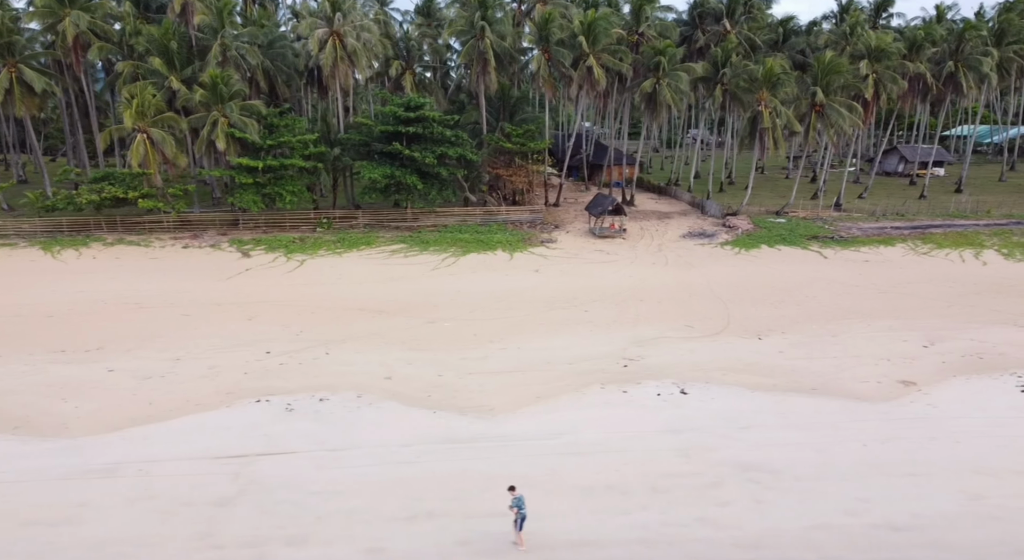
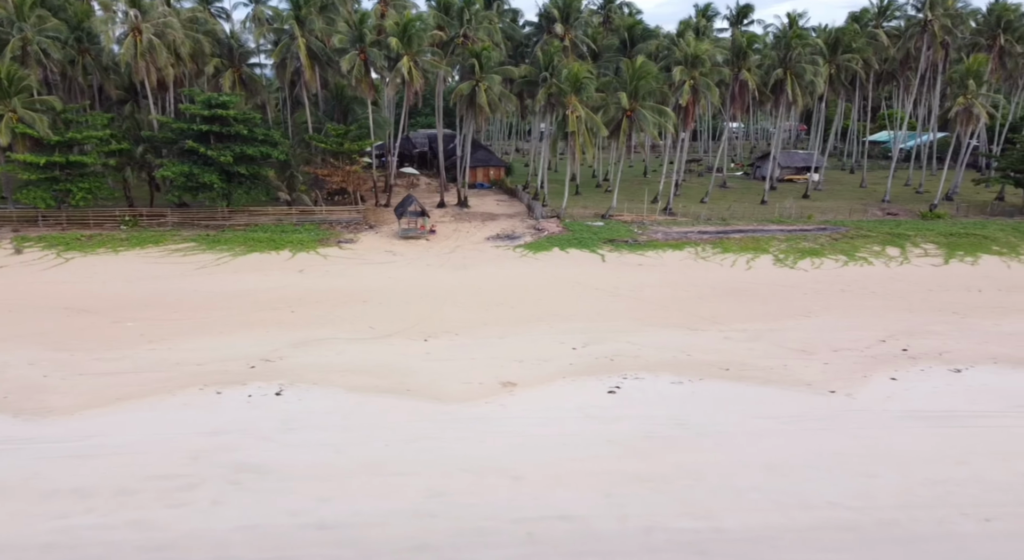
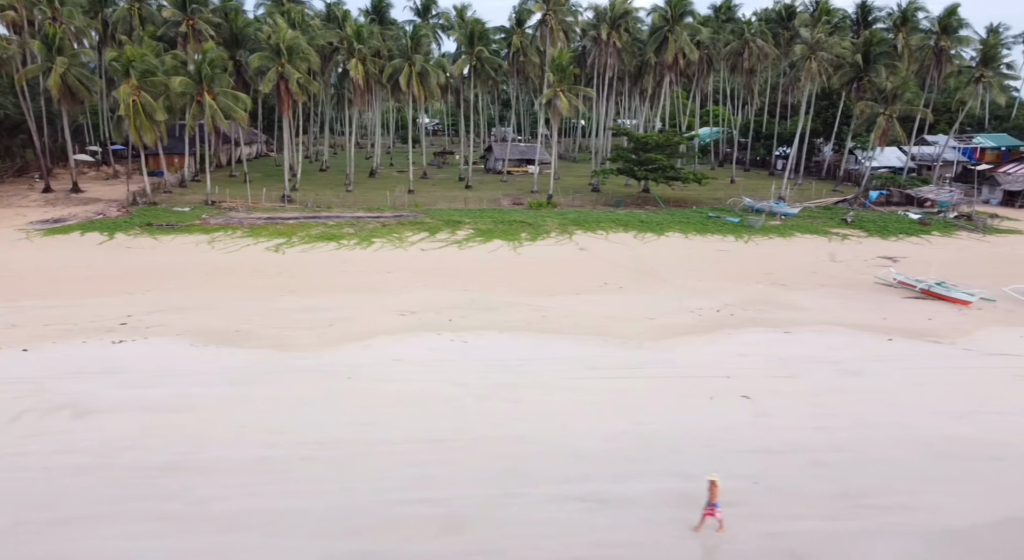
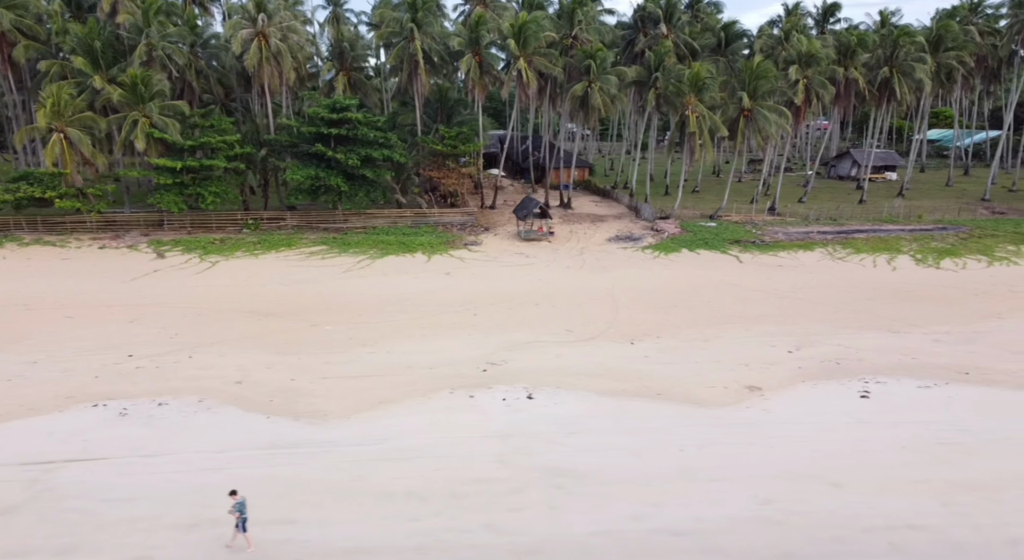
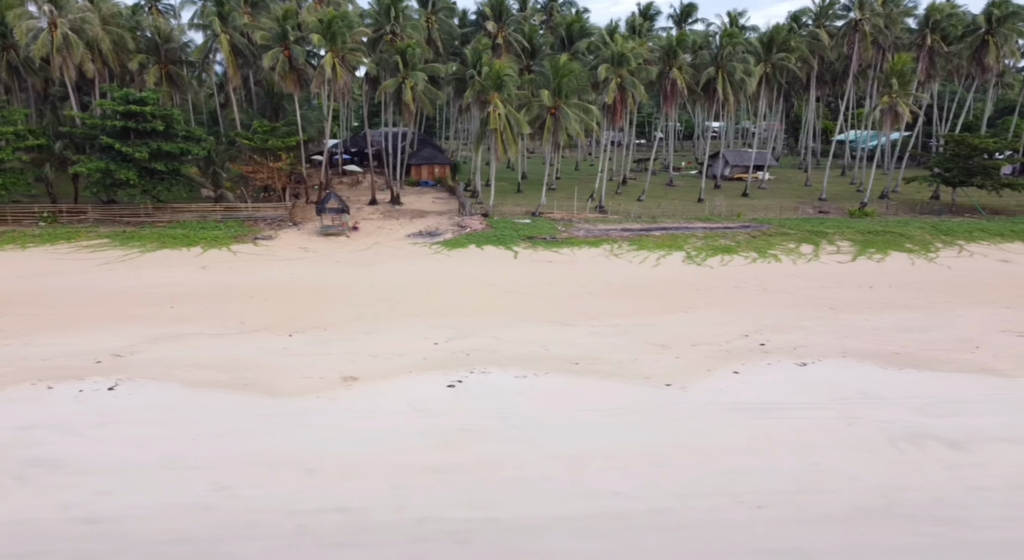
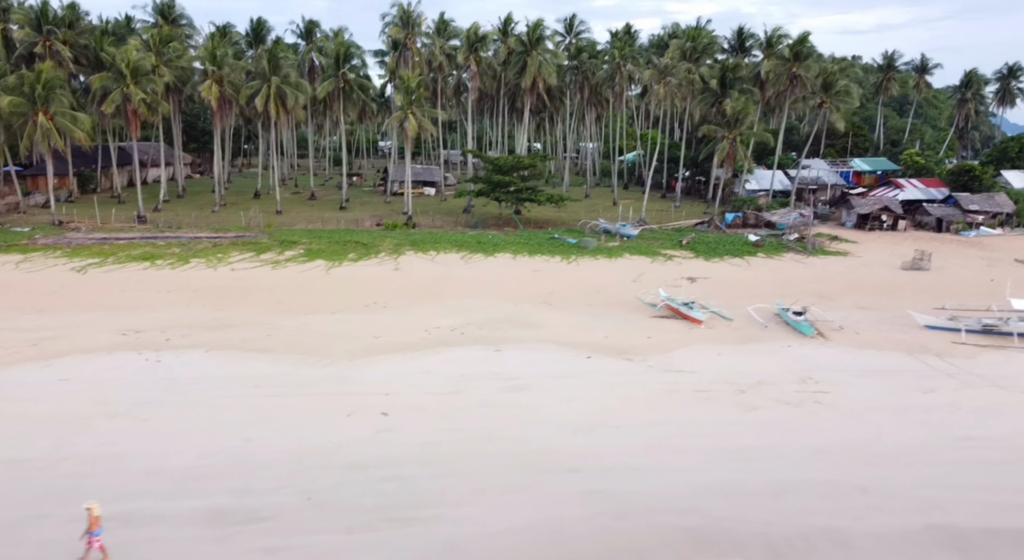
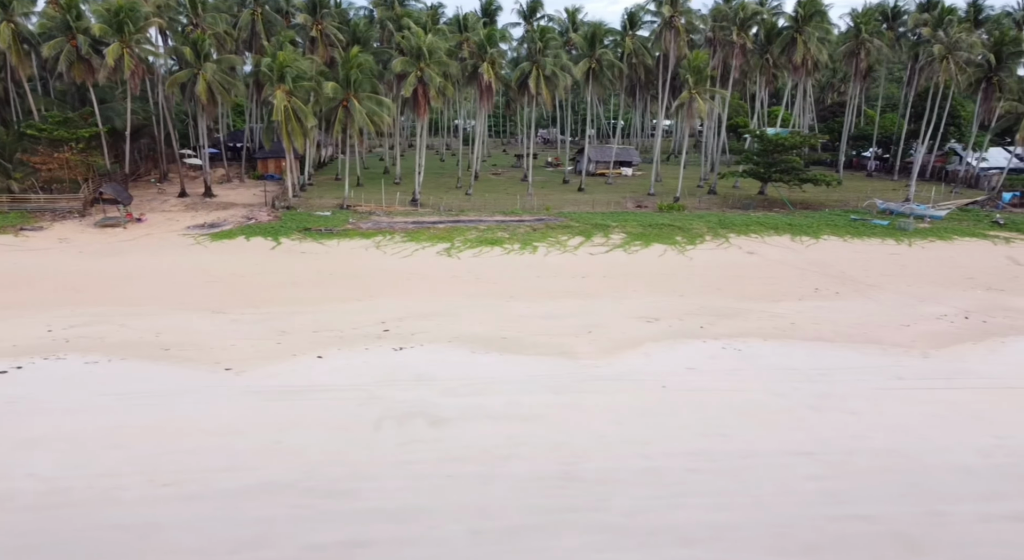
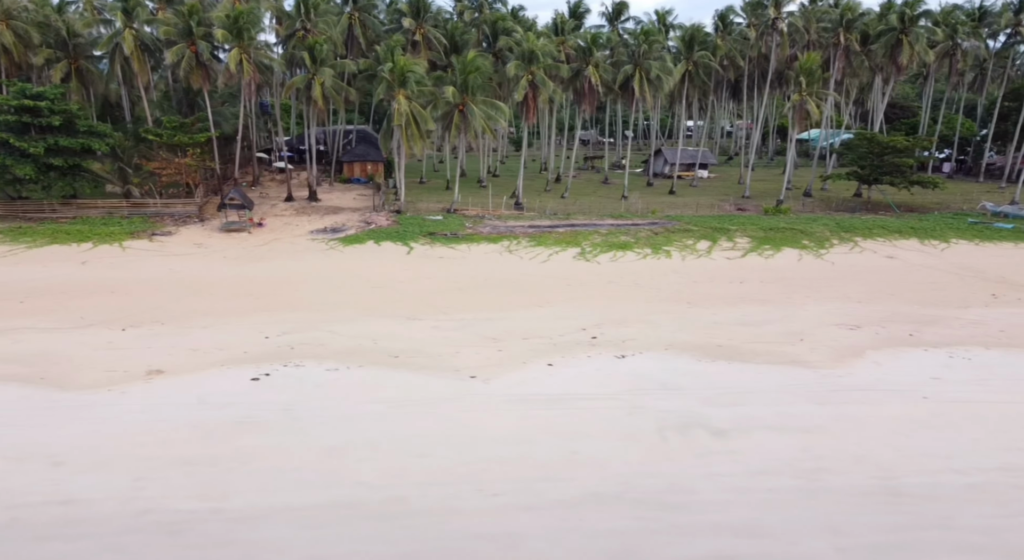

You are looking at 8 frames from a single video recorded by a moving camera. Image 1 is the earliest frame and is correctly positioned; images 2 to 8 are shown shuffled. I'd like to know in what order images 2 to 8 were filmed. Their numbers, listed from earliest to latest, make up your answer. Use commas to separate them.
4, 2, 5, 8, 7, 3, 6
